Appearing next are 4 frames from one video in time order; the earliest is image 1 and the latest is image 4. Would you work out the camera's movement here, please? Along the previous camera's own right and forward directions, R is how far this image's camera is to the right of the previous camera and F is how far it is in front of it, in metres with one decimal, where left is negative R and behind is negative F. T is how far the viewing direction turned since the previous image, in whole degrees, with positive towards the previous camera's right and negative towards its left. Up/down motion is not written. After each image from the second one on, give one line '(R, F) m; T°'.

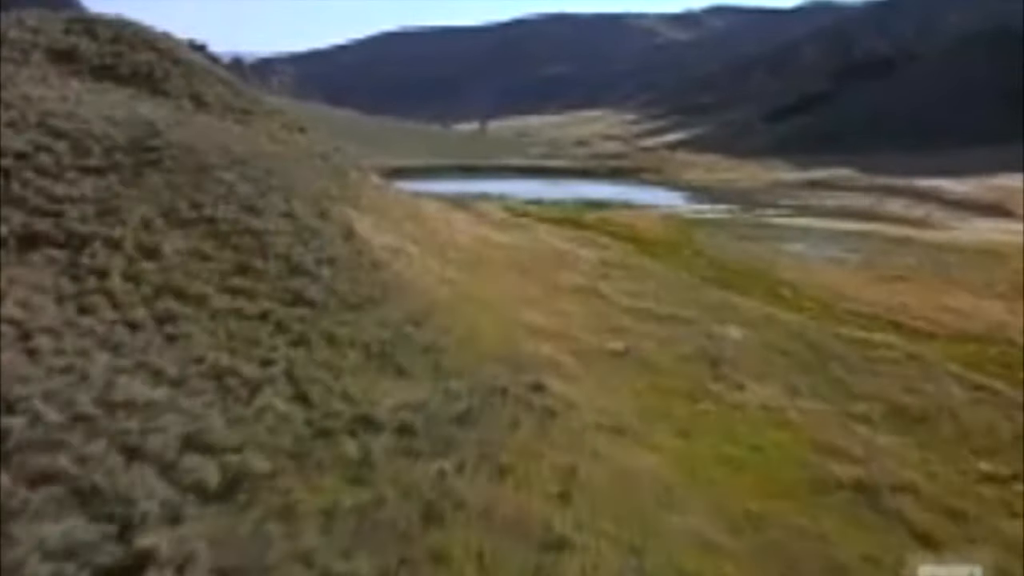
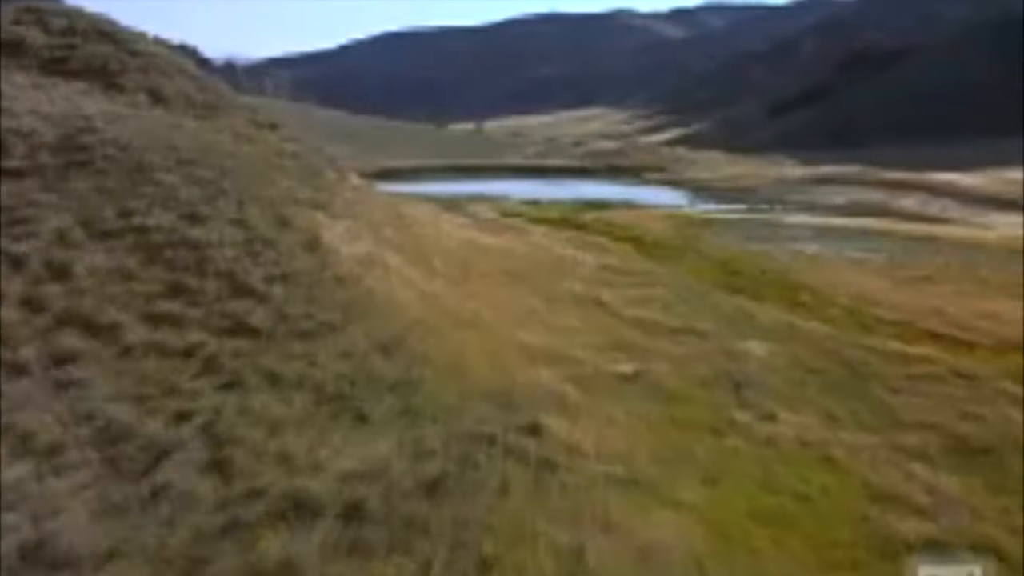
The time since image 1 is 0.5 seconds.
(0.0, +1.6) m; 0°
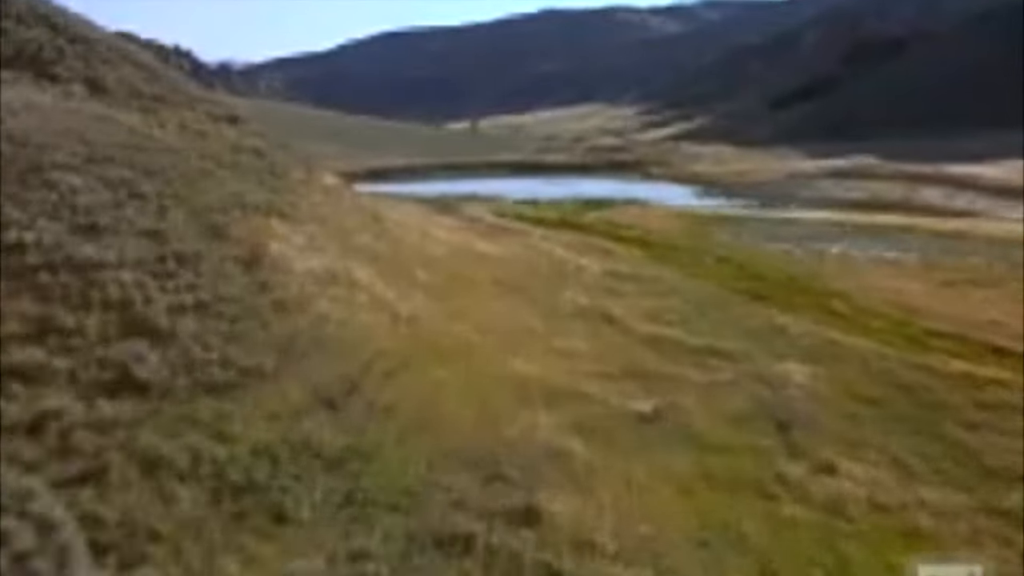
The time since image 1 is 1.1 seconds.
(0.0, +2.0) m; 0°
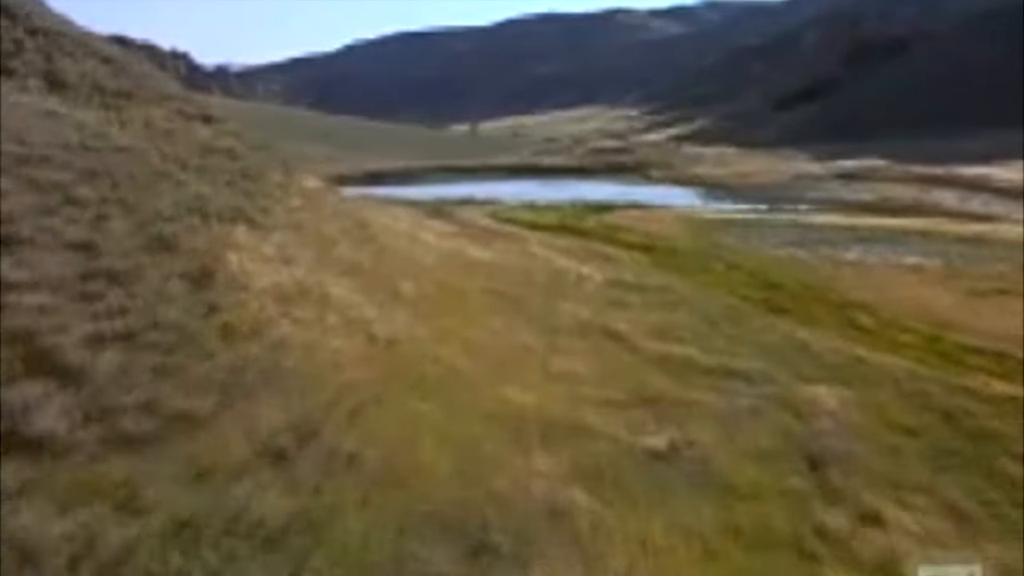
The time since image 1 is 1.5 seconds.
(0.0, +1.1) m; 0°
